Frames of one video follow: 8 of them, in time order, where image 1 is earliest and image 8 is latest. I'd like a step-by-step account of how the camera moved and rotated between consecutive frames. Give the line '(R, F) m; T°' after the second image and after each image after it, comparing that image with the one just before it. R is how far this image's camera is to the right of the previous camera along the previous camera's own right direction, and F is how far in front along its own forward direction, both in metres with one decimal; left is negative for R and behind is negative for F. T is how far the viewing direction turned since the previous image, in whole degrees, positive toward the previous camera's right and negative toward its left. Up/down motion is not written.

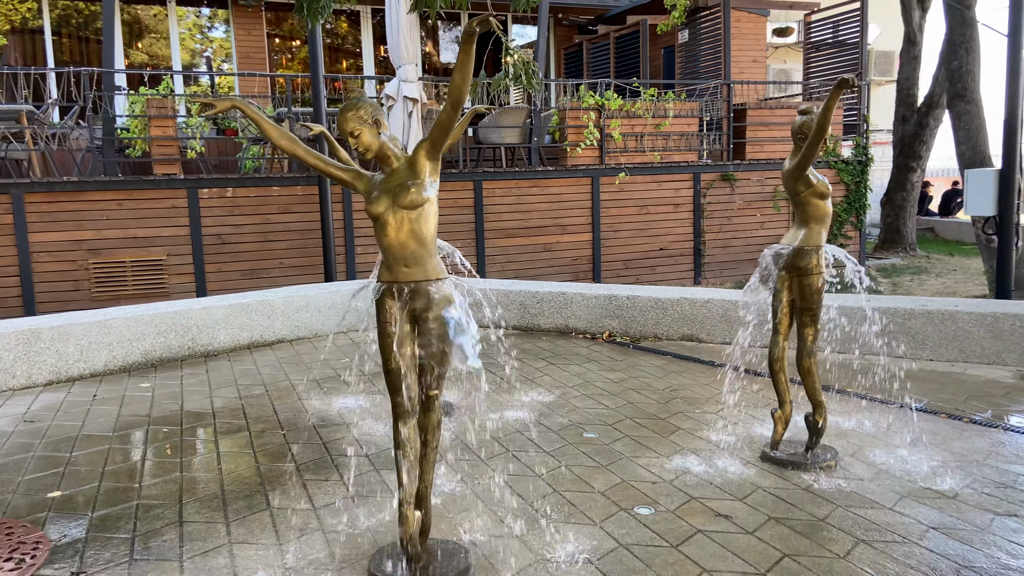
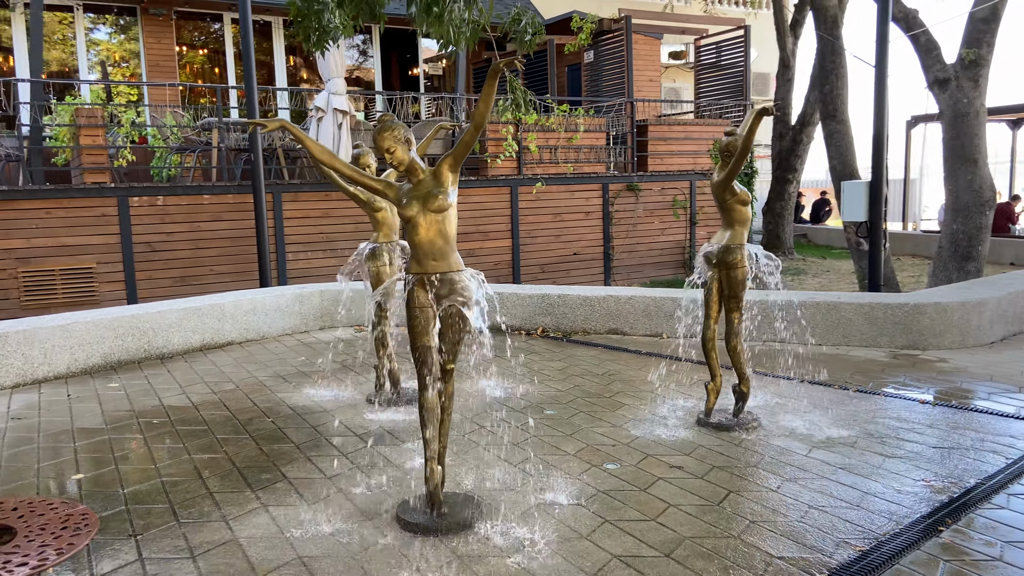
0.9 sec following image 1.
(-0.5, -0.5) m; +8°
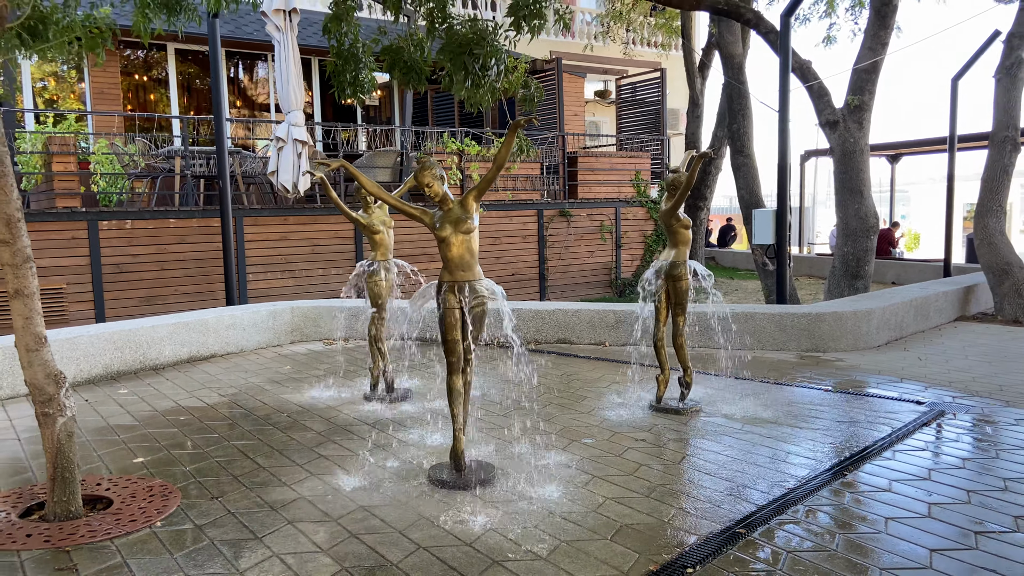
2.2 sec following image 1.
(-0.5, -0.8) m; +7°
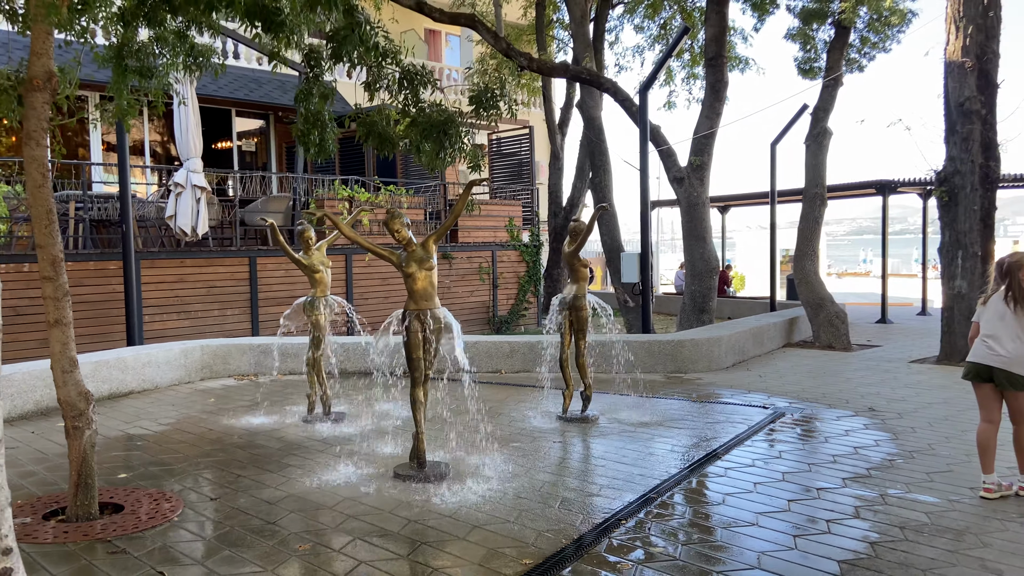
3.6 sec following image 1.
(-0.6, -0.8) m; +11°
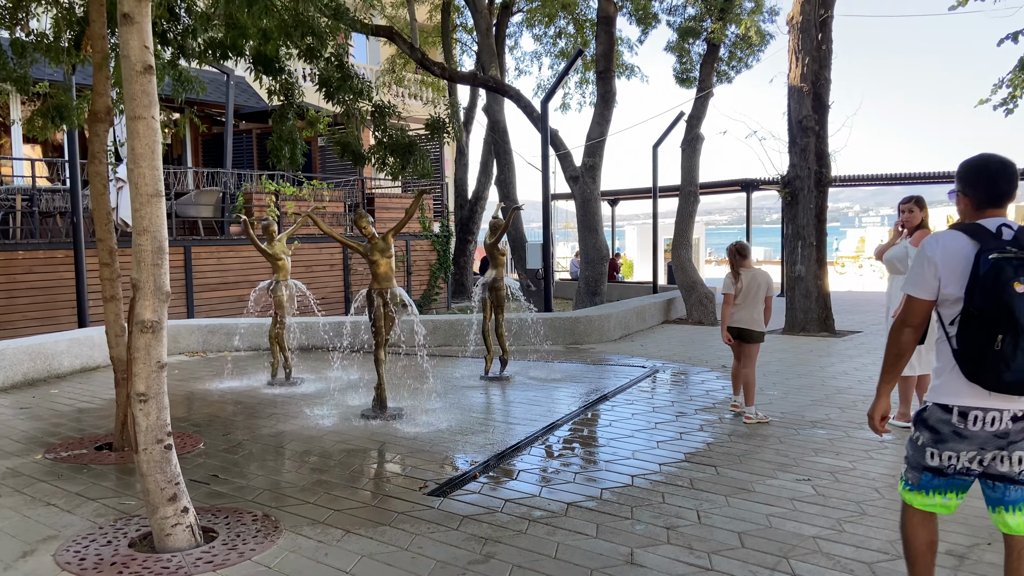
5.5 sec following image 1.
(-0.3, -1.4) m; +8°
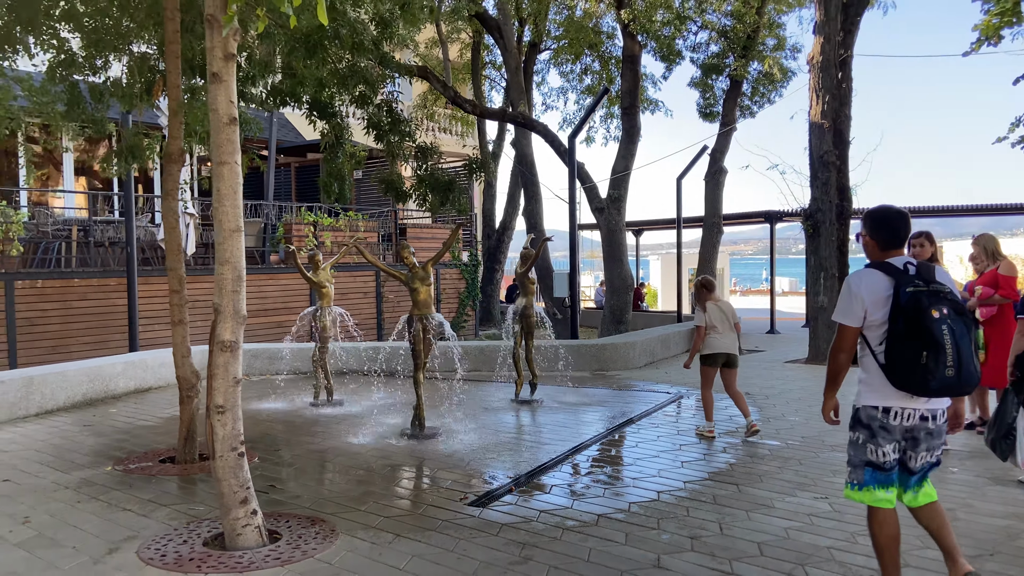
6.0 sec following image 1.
(-0.1, -0.4) m; -2°
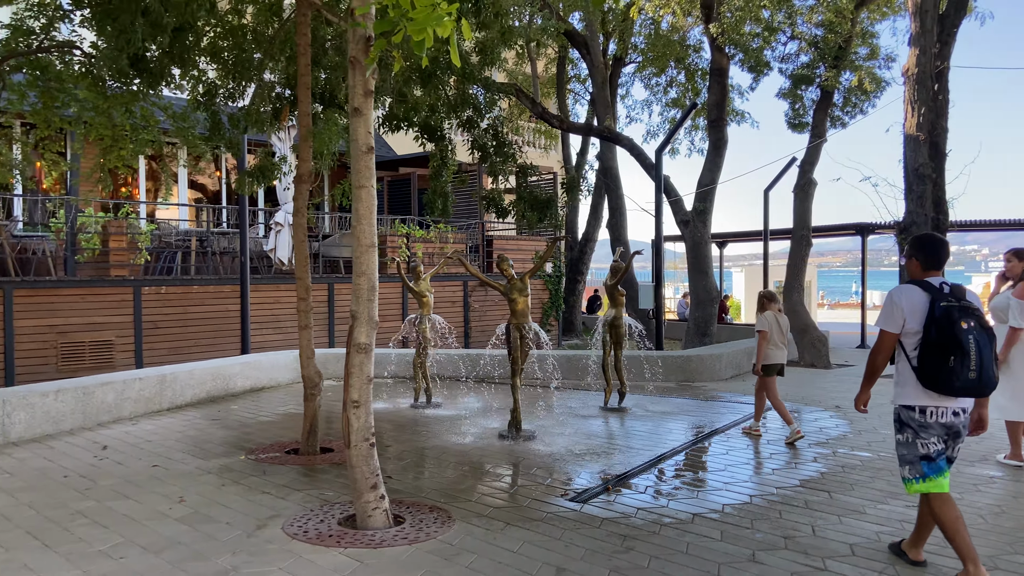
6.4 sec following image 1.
(-0.1, -0.4) m; -6°
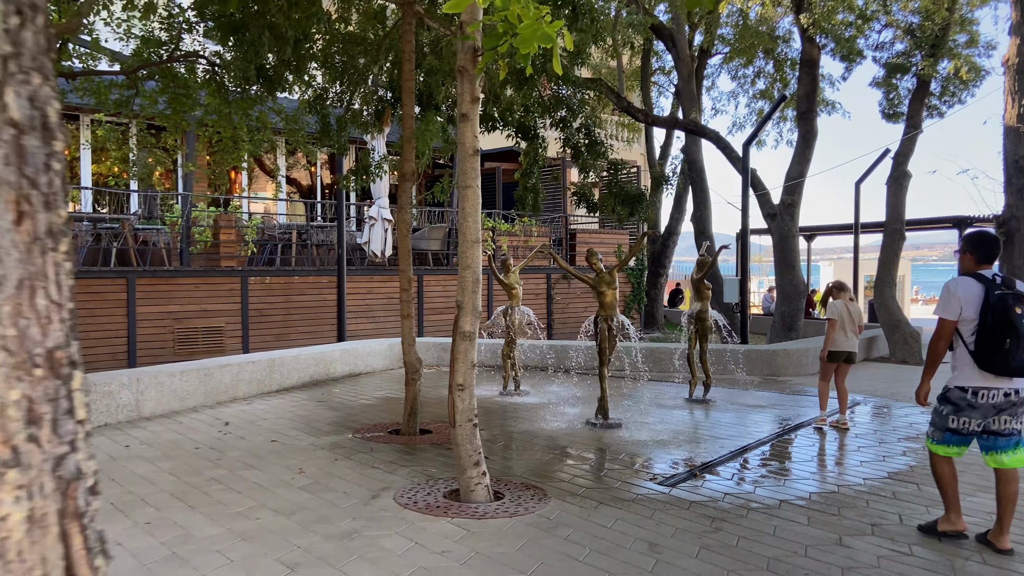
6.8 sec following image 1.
(-0.1, -0.3) m; -6°
